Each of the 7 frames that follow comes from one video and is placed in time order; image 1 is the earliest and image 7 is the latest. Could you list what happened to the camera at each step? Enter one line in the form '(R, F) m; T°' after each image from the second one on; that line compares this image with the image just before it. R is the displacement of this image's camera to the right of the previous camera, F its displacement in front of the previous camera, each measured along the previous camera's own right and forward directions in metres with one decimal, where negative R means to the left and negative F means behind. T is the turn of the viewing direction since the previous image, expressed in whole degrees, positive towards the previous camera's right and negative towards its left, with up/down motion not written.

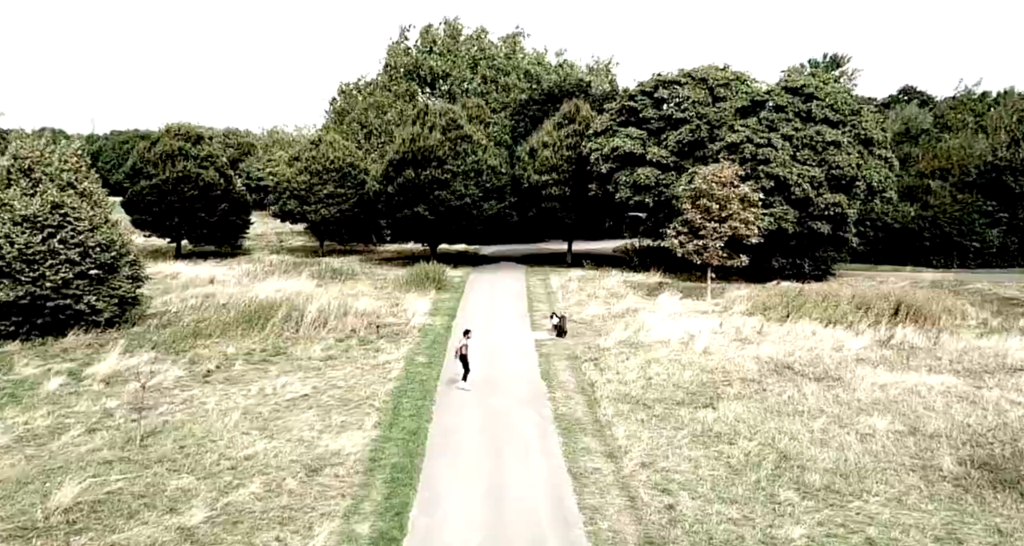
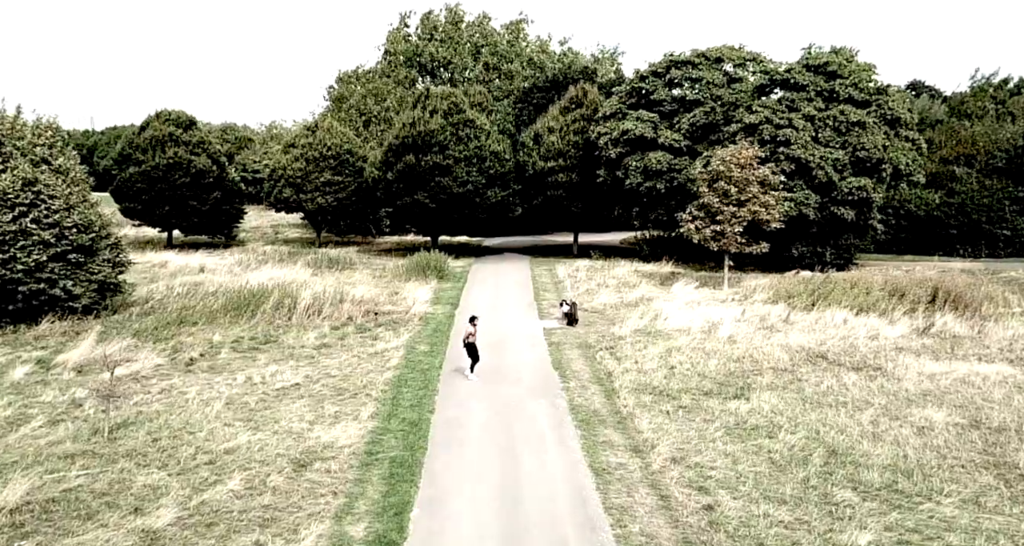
(-0.3, +1.9) m; 0°
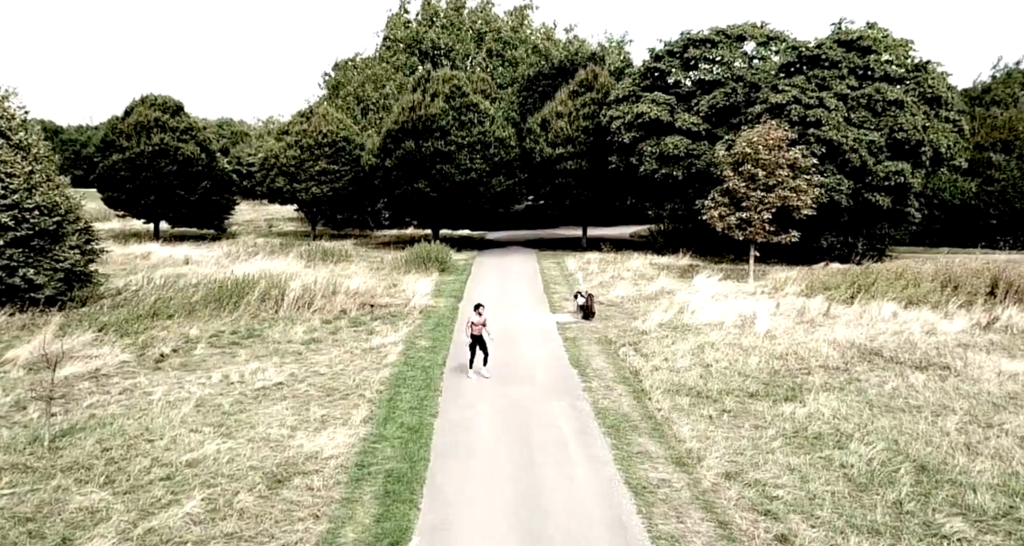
(-0.3, +2.6) m; 0°
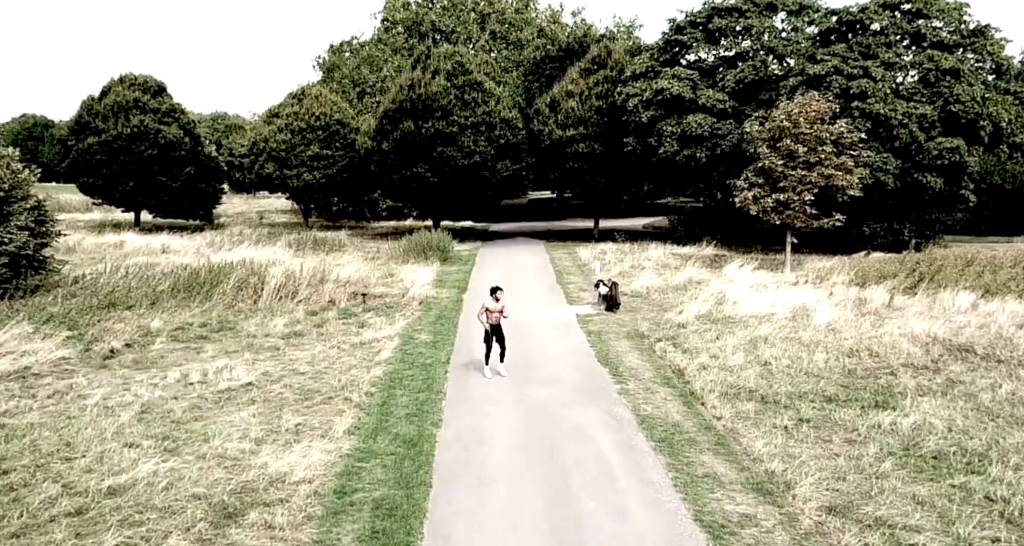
(-0.3, +3.2) m; 0°
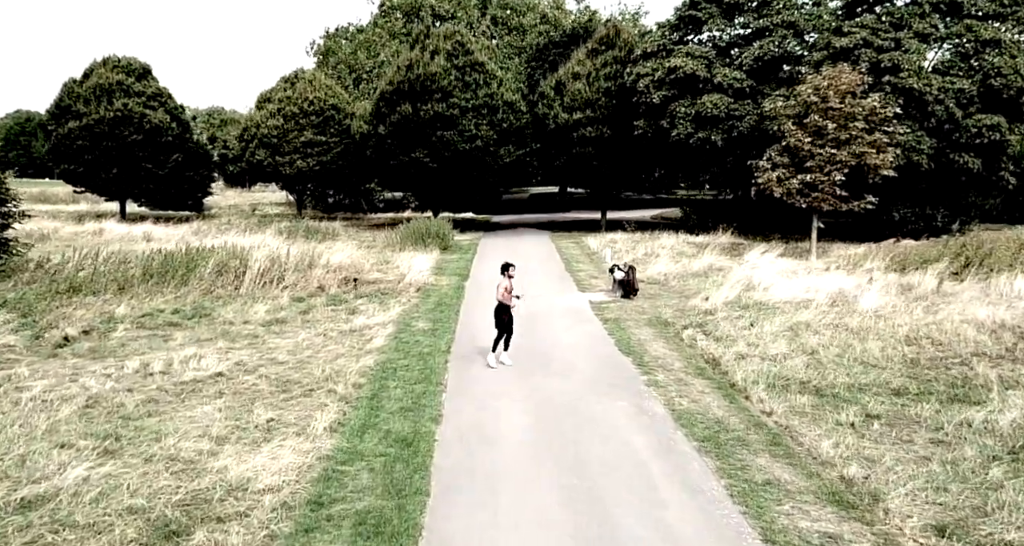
(-0.2, +2.0) m; 0°
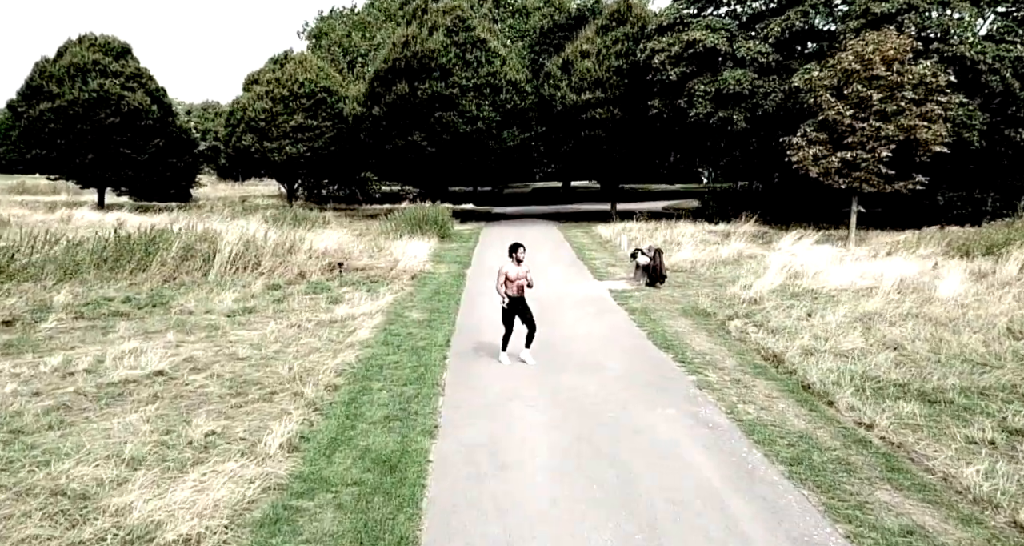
(-0.2, +2.7) m; 0°
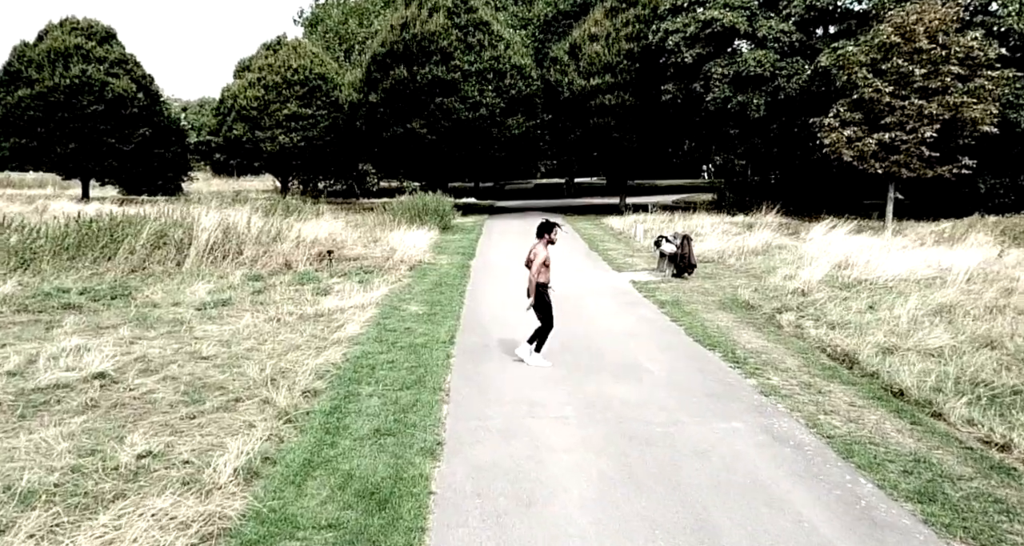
(-0.2, +1.9) m; 0°
